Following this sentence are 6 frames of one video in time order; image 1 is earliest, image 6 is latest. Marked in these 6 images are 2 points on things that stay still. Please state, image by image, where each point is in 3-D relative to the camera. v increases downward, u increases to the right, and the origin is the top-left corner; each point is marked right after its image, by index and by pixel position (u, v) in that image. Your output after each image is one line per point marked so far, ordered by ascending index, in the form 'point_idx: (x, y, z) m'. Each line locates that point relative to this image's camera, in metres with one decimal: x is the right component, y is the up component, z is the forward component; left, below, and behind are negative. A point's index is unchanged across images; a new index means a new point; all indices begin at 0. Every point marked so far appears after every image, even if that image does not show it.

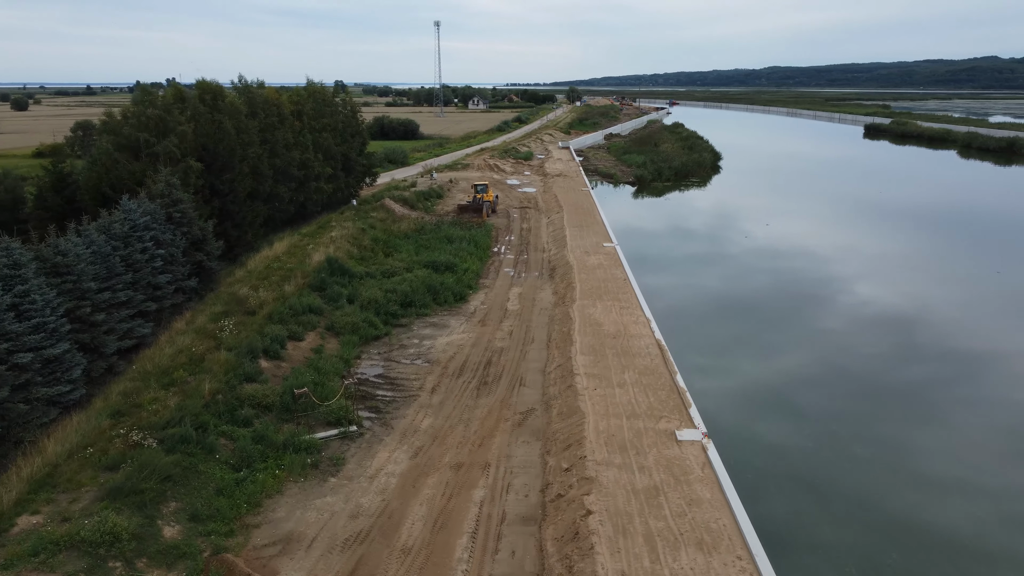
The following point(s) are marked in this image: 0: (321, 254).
0: (-3.6, +0.6, +15.0) m
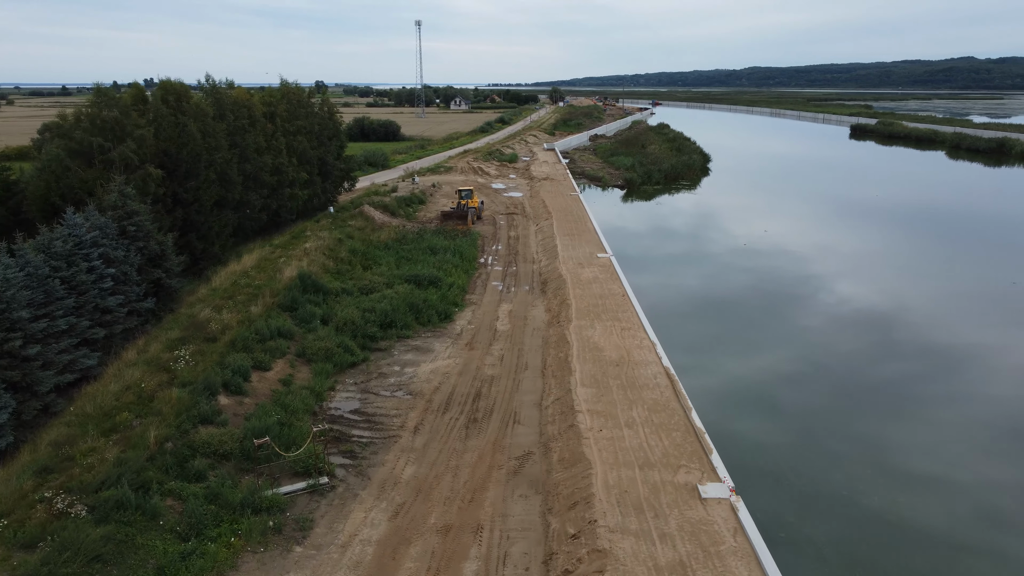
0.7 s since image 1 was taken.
0: (-3.8, +0.3, +13.8) m
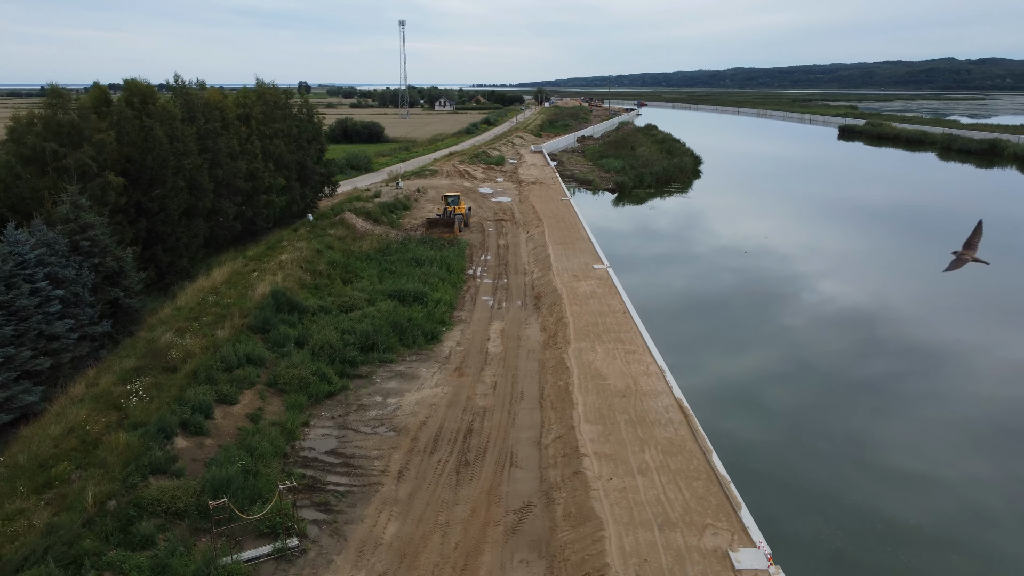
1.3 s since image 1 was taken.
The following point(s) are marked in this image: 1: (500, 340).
0: (-3.9, +0.1, +12.7) m
1: (-0.2, -0.8, +11.7) m
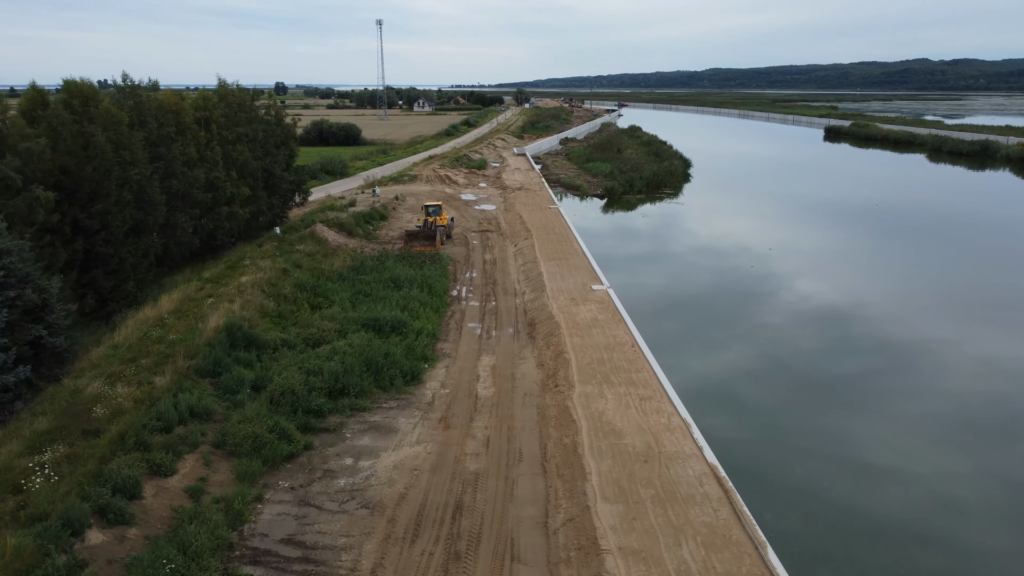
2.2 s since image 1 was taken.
0: (-4.1, -0.4, +11.1) m
1: (-0.3, -1.2, +10.1) m
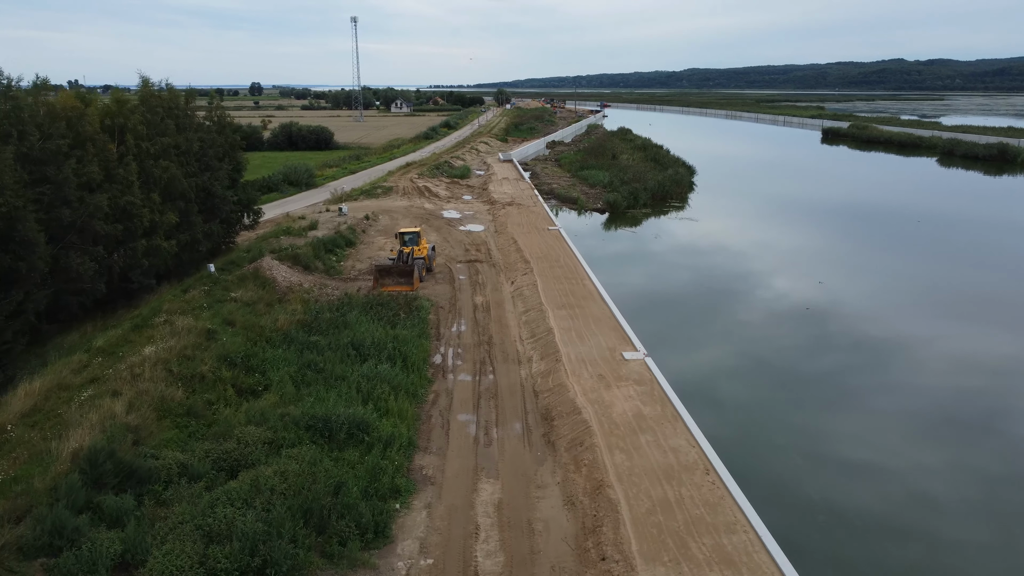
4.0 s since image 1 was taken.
0: (-4.0, -1.3, +7.4) m
1: (-0.1, -2.0, +6.6) m
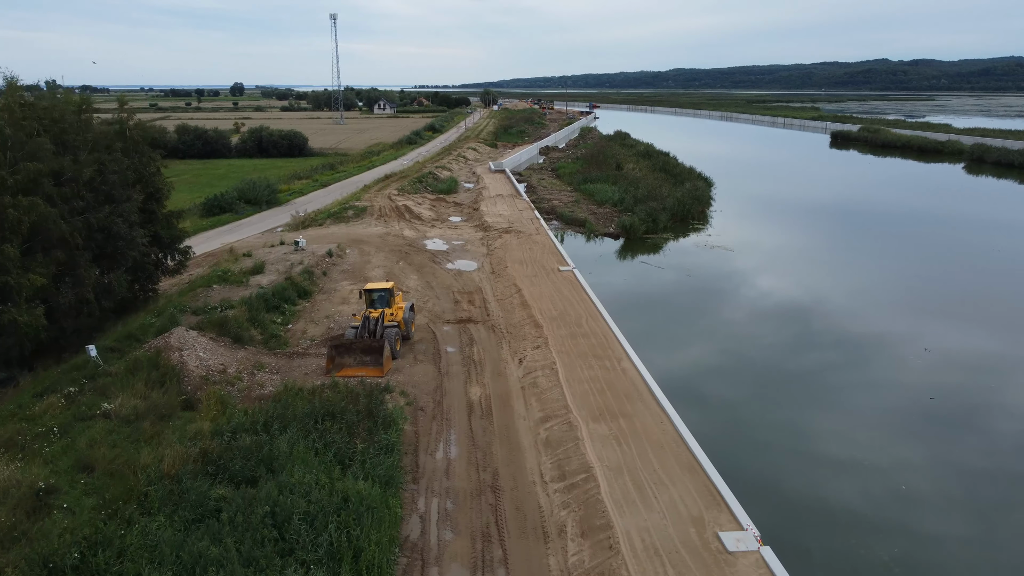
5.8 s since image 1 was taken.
0: (-3.7, -2.4, +3.3) m
1: (+0.1, -3.1, +2.5) m
